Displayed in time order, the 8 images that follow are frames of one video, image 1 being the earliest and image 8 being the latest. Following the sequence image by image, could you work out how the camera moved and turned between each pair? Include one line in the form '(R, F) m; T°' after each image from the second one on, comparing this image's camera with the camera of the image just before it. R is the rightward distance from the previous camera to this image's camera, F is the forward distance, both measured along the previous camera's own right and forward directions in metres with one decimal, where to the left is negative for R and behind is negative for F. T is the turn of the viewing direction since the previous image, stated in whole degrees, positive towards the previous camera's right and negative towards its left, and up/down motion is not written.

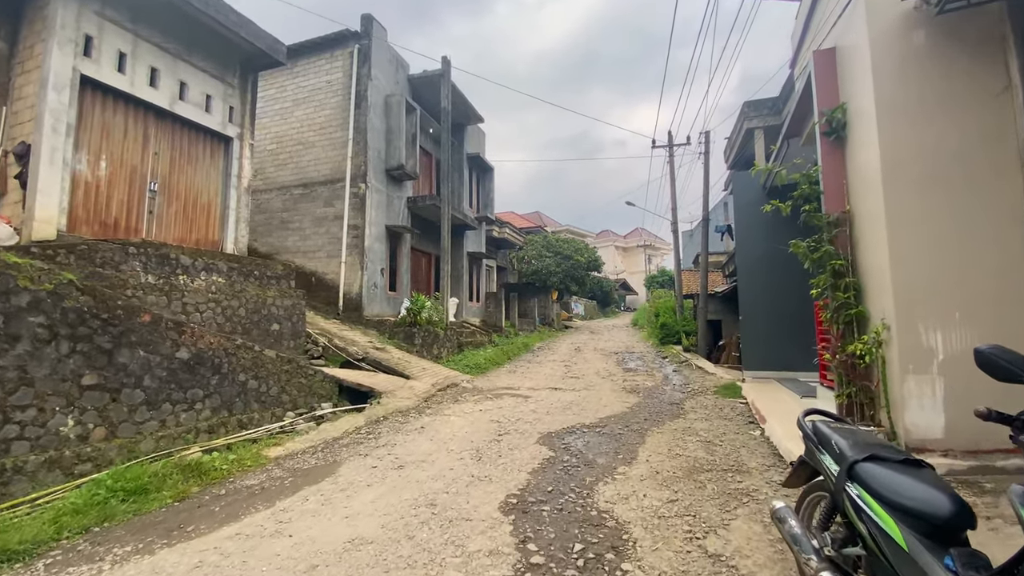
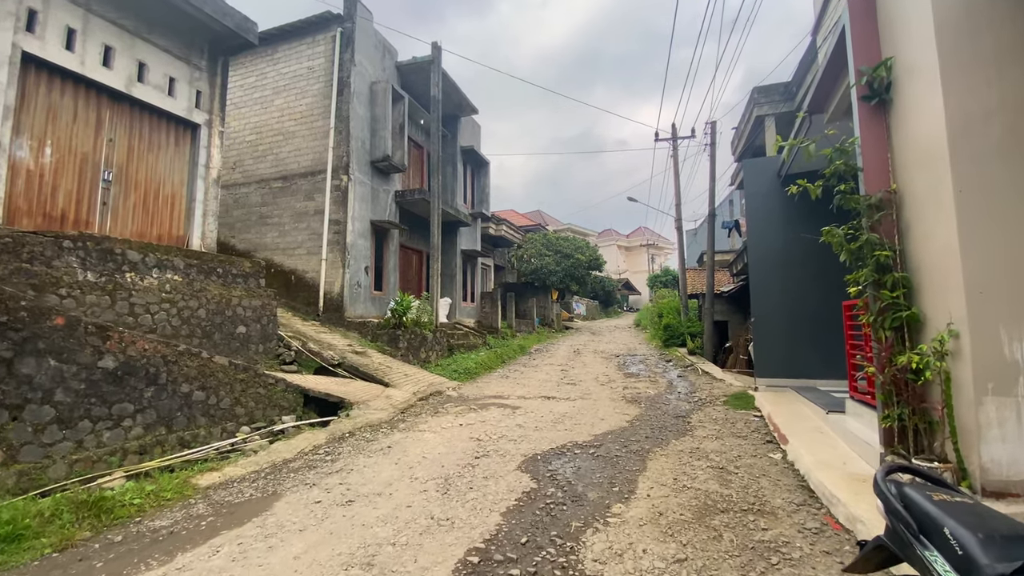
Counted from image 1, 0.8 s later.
(+0.2, +0.7) m; 0°
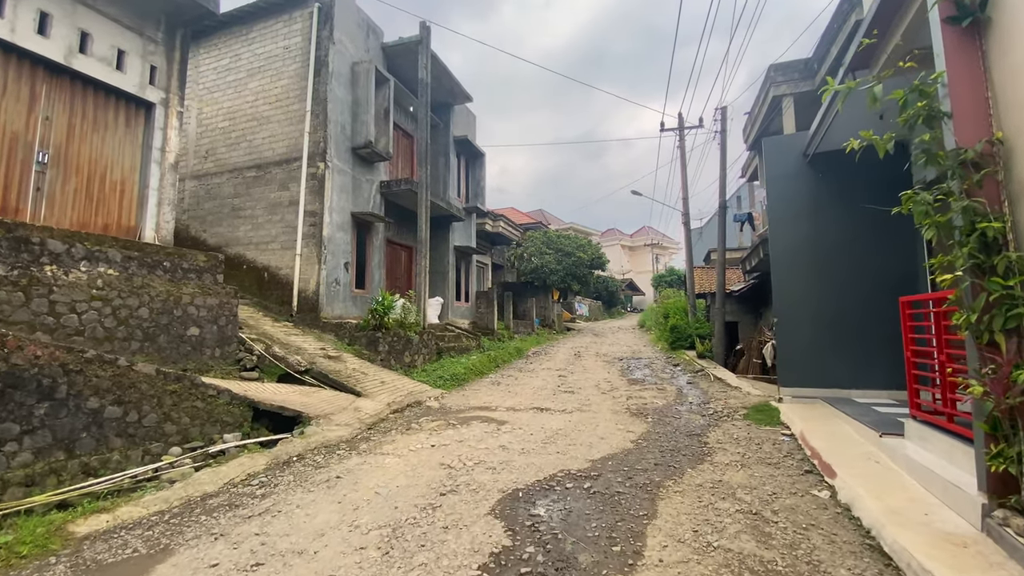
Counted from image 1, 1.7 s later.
(+0.2, +0.9) m; 0°
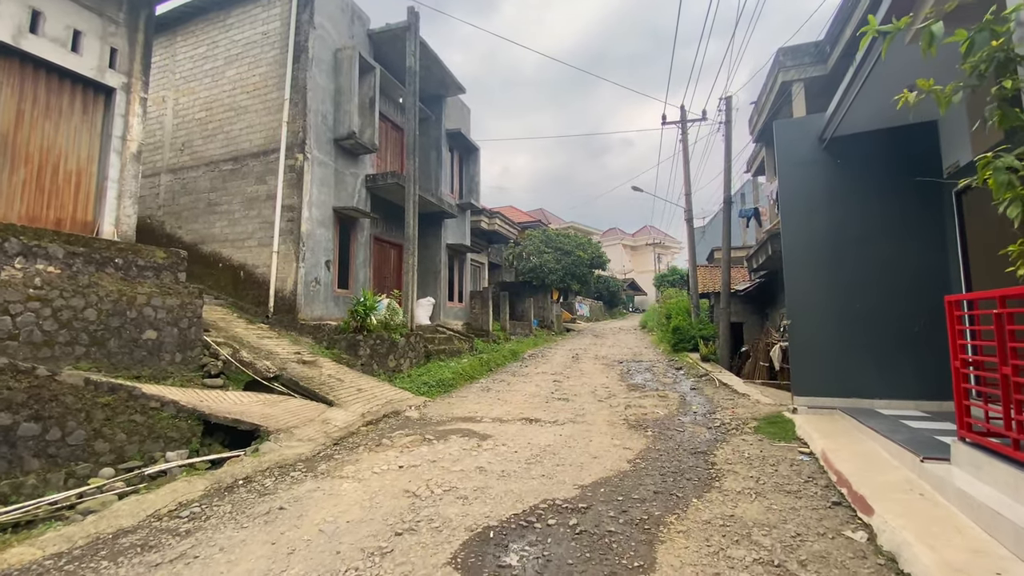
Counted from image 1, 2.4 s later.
(+0.2, +0.6) m; 0°
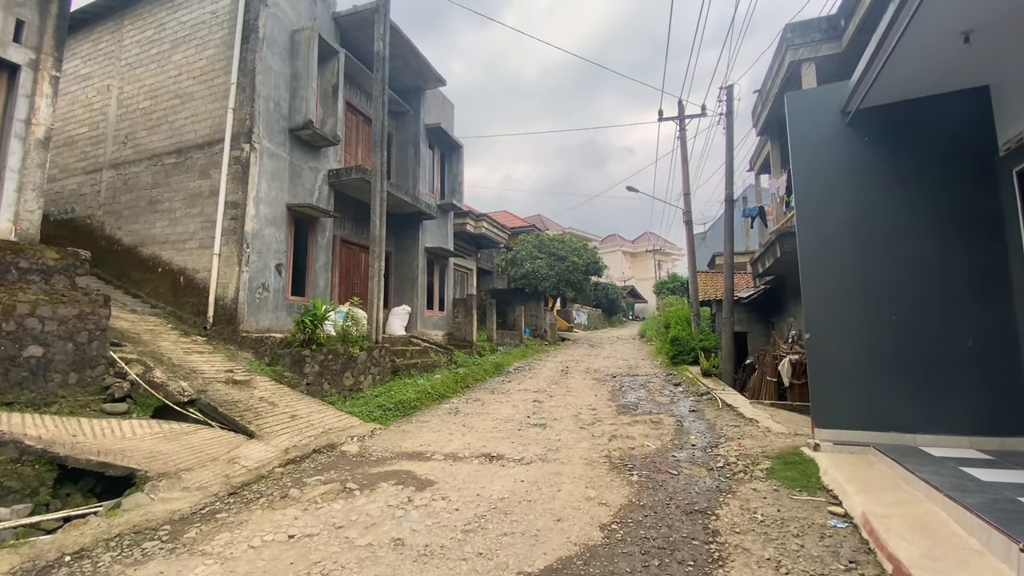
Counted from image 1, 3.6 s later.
(+0.5, +1.0) m; 0°
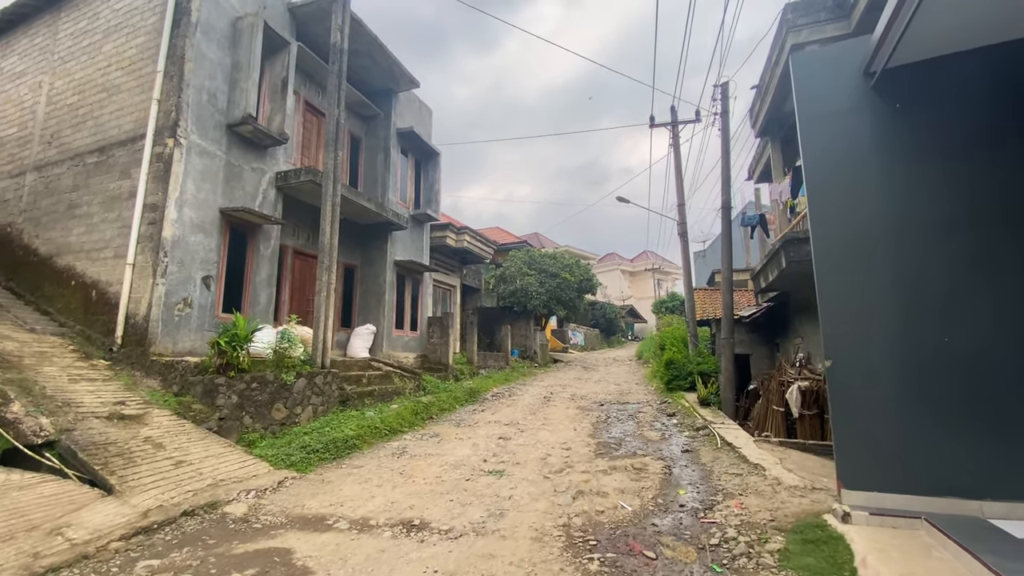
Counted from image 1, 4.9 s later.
(+0.6, +1.1) m; 0°
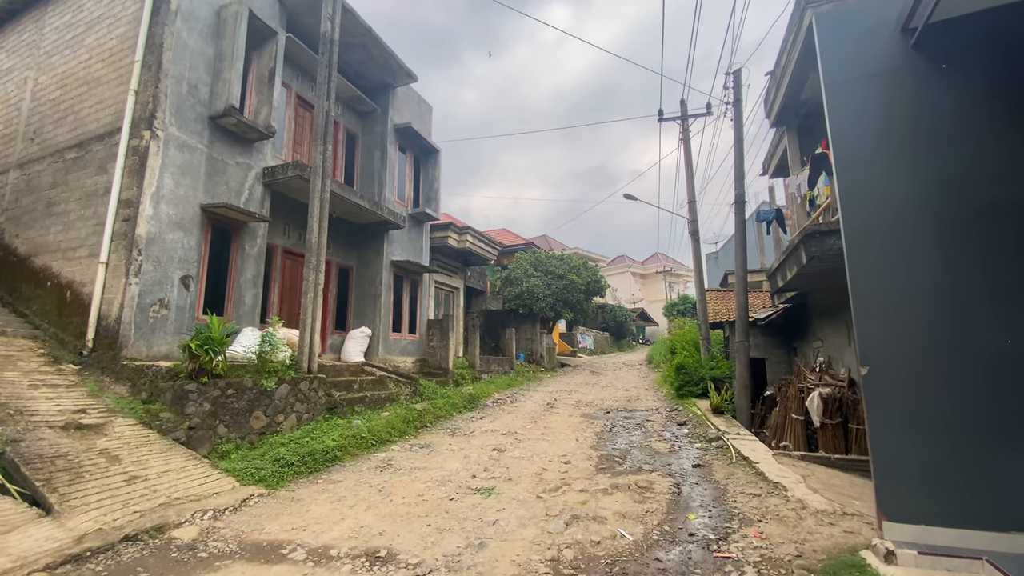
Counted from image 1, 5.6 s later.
(+0.2, +0.5) m; -1°
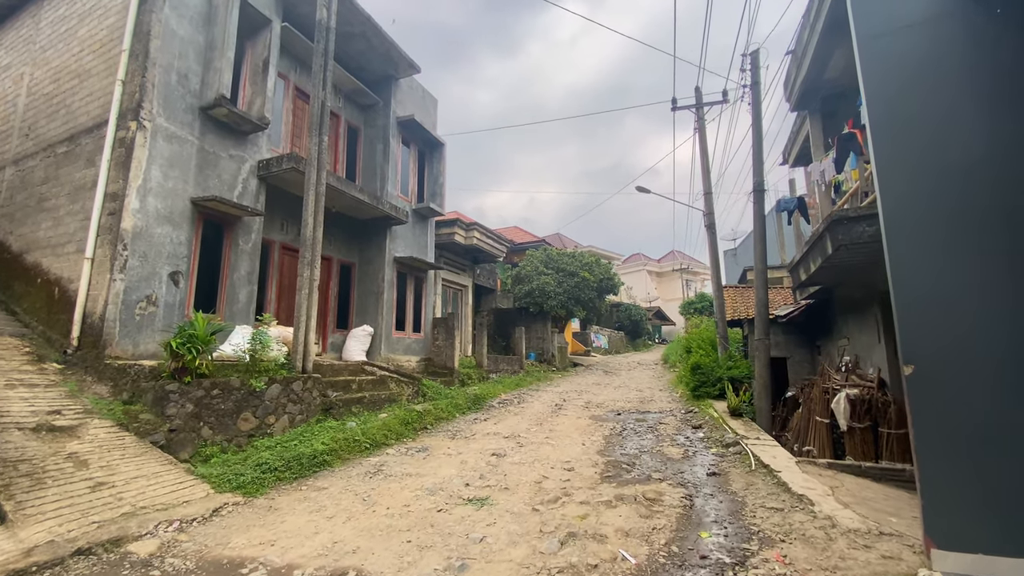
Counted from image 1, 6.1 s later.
(+0.2, +0.4) m; -2°
